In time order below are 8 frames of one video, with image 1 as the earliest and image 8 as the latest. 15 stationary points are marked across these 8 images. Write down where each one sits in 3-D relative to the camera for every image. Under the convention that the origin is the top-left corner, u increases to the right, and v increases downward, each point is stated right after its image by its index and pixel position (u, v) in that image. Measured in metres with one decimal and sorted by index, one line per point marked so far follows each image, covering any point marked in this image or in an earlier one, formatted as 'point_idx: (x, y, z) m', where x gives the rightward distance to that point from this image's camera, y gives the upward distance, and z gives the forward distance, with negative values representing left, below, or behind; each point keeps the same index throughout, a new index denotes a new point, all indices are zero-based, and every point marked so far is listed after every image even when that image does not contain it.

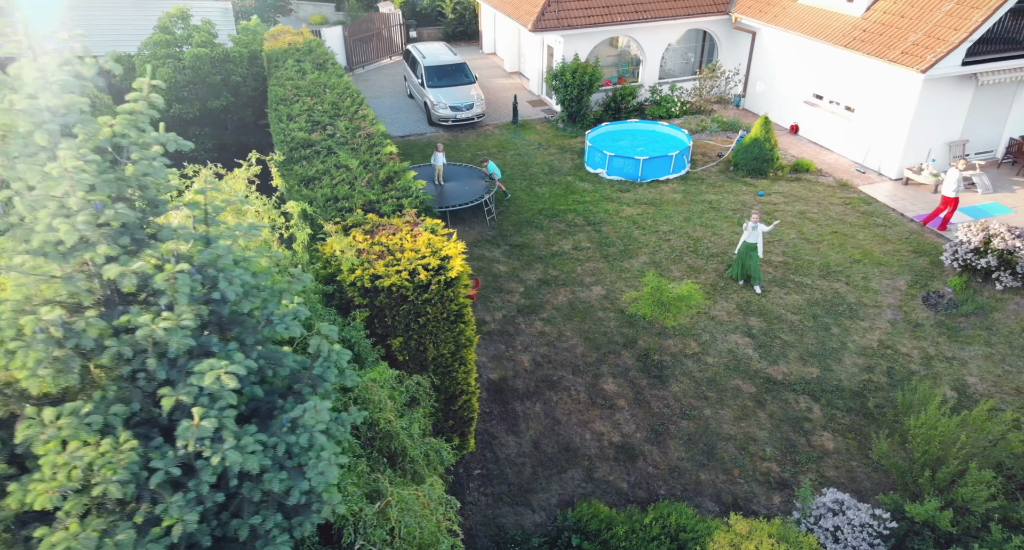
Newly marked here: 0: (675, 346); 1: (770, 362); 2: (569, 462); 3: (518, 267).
0: (+2.6, -1.2, +10.4) m
1: (+4.1, -1.4, +10.1) m
2: (+0.7, -2.5, +8.4) m
3: (0.0, 0.0, +12.8) m
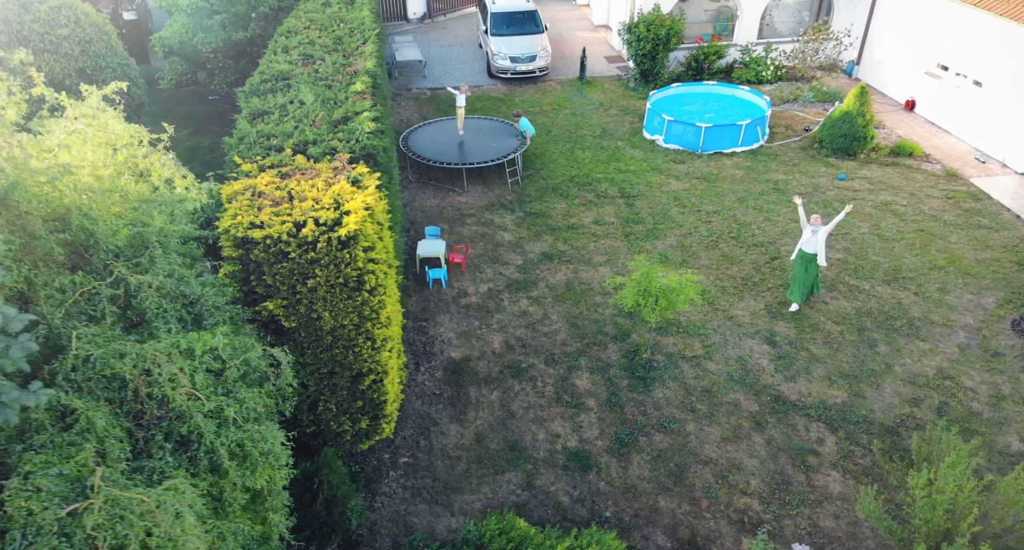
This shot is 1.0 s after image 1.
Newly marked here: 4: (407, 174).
0: (+2.3, -1.0, +9.0) m
1: (+3.7, -1.3, +8.5) m
2: (0.0, -2.2, +7.4) m
3: (+0.2, +0.6, +11.7) m
4: (-2.4, +2.2, +14.2) m
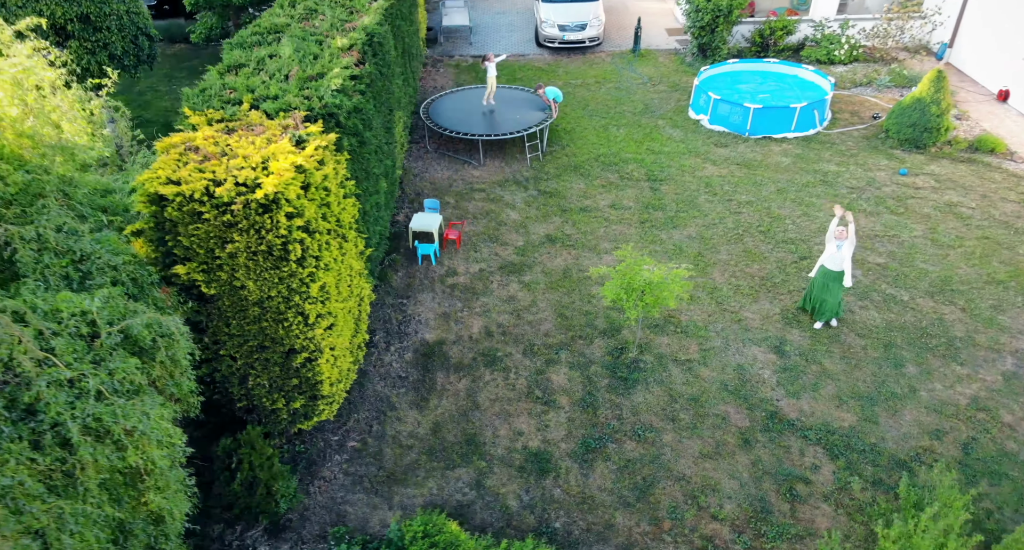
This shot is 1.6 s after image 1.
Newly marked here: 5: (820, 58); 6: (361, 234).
0: (+2.0, -0.9, +8.2) m
1: (+3.3, -1.4, +7.6) m
2: (-0.5, -2.0, +6.9) m
3: (+0.3, +0.9, +11.1) m
4: (-1.9, +2.8, +13.7) m
5: (+9.2, +6.4, +18.9) m
6: (-1.8, +0.5, +7.5) m
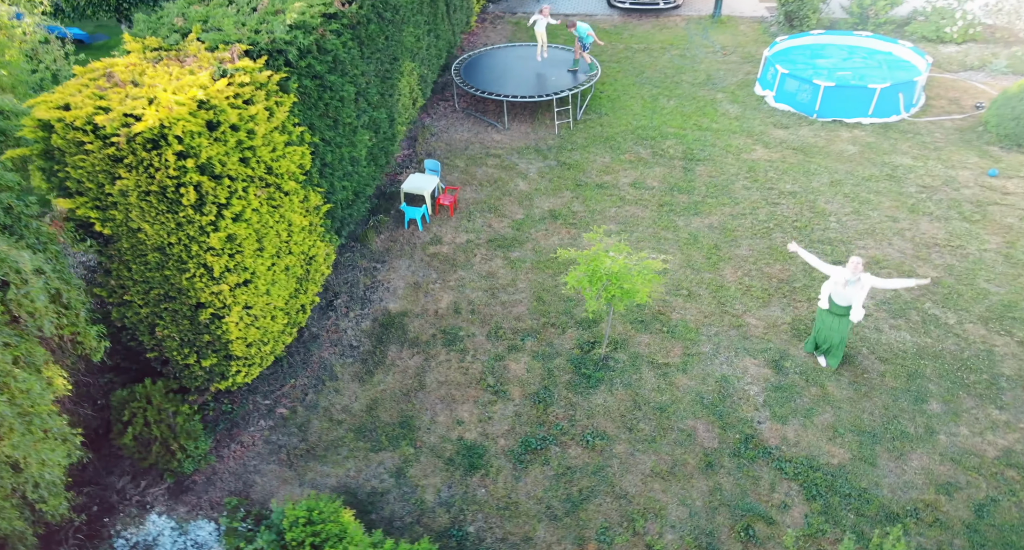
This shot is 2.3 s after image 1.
0: (+1.6, -0.8, +7.3) m
1: (+2.7, -1.4, +6.6) m
2: (-1.2, -1.7, +6.5) m
3: (+0.5, +1.3, +10.3) m
4: (-1.1, +3.5, +13.1) m
5: (+10.8, +6.2, +16.5) m
6: (-2.2, +1.0, +7.0) m
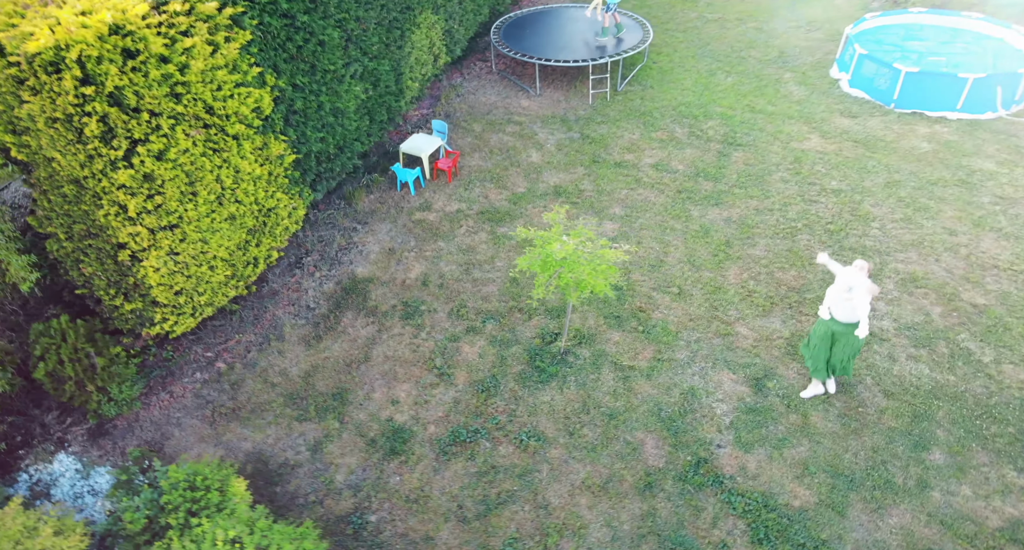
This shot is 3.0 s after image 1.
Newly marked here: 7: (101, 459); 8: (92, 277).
0: (+1.1, -0.7, +6.7) m
1: (+2.1, -1.5, +5.8) m
2: (-1.8, -1.3, +6.2) m
3: (+0.6, +1.6, +9.6) m
4: (-0.4, +4.1, +12.4) m
5: (+12.1, +5.7, +14.2) m
6: (-2.4, +1.4, +6.7) m
7: (-3.6, -1.6, +5.6) m
8: (-3.7, -0.1, +5.6) m
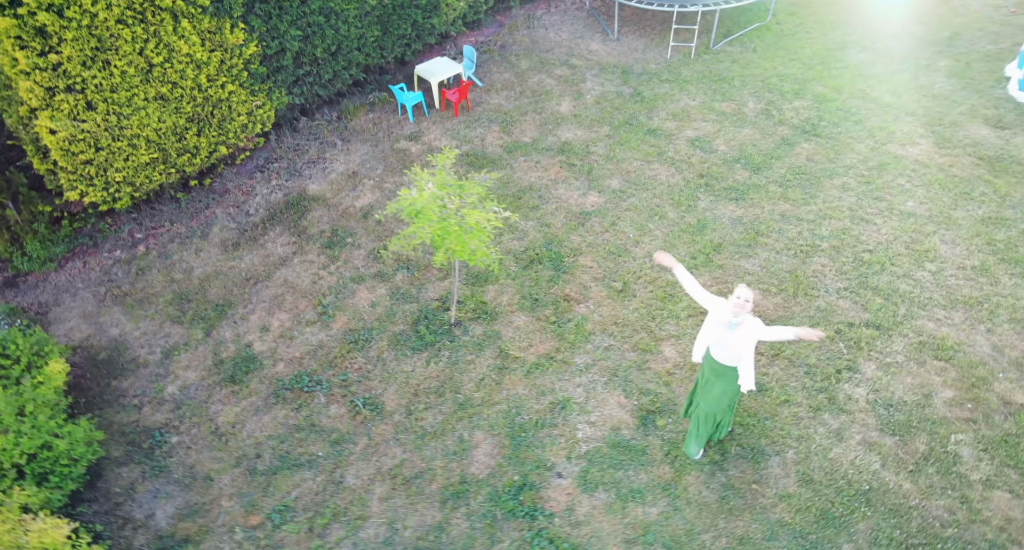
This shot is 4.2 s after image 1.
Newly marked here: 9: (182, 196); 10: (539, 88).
0: (0.0, -0.5, +5.8) m
1: (+0.6, -1.5, +4.8) m
2: (-3.0, -0.4, +6.1) m
3: (+0.8, +2.0, +8.5) m
4: (+1.1, +4.8, +11.2) m
5: (+13.7, +3.6, +9.8) m
6: (-2.8, +2.4, +6.5) m
7: (-4.9, -0.3, +5.9) m
8: (-4.6, +1.2, +5.7) m
9: (-4.0, +1.0, +7.7) m
10: (+0.4, +2.7, +9.3) m
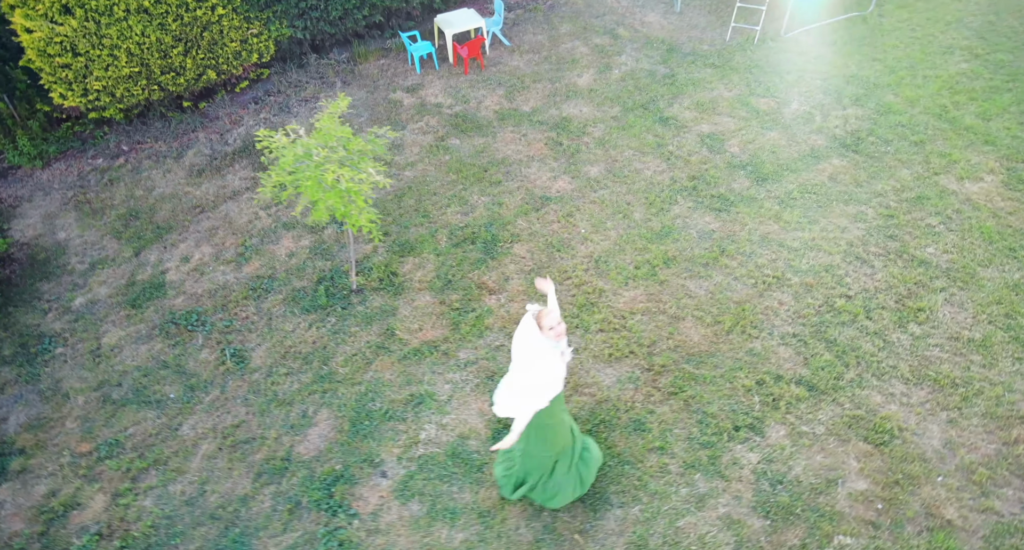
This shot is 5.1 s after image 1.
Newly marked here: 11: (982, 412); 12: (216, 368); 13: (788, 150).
0: (-0.8, -0.3, +5.4) m
1: (-0.7, -1.4, +4.4) m
2: (-3.7, +0.4, +6.2) m
3: (+0.8, +2.1, +7.8) m
4: (+2.1, +5.0, +10.2) m
5: (+13.8, +1.4, +6.8) m
6: (-3.0, +3.1, +6.3) m
7: (-5.5, +0.8, +6.4) m
8: (-5.1, +2.2, +6.0) m
9: (-4.2, +2.0, +7.9) m
10: (+0.7, +3.0, +8.6) m
11: (+3.4, -1.0, +4.5) m
12: (-2.3, -0.7, +5.1) m
13: (+3.1, +1.4, +7.0) m
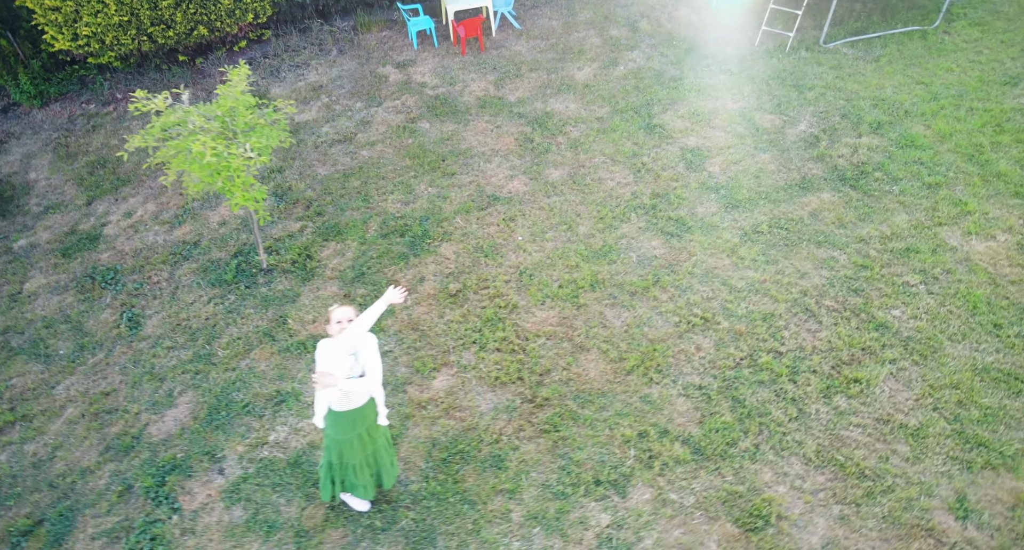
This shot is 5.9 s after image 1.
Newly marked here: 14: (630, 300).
0: (-1.6, -0.2, +5.2) m
1: (-1.7, -1.4, +4.3) m
2: (-4.3, +0.9, +6.3) m
3: (+0.6, +2.1, +7.3) m
4: (+2.5, +4.8, +9.4) m
5: (+13.2, -0.5, +5.0) m
6: (-3.2, +3.5, +6.2) m
7: (-6.0, +1.5, +6.7) m
8: (-5.4, +2.9, +6.2) m
9: (-4.3, +2.6, +7.9) m
10: (+0.7, +2.9, +8.1) m
11: (+2.3, -1.5, +3.9) m
12: (-3.2, -0.4, +5.2) m
13: (+2.7, +1.0, +6.4) m
14: (+1.0, -0.2, +5.2) m
